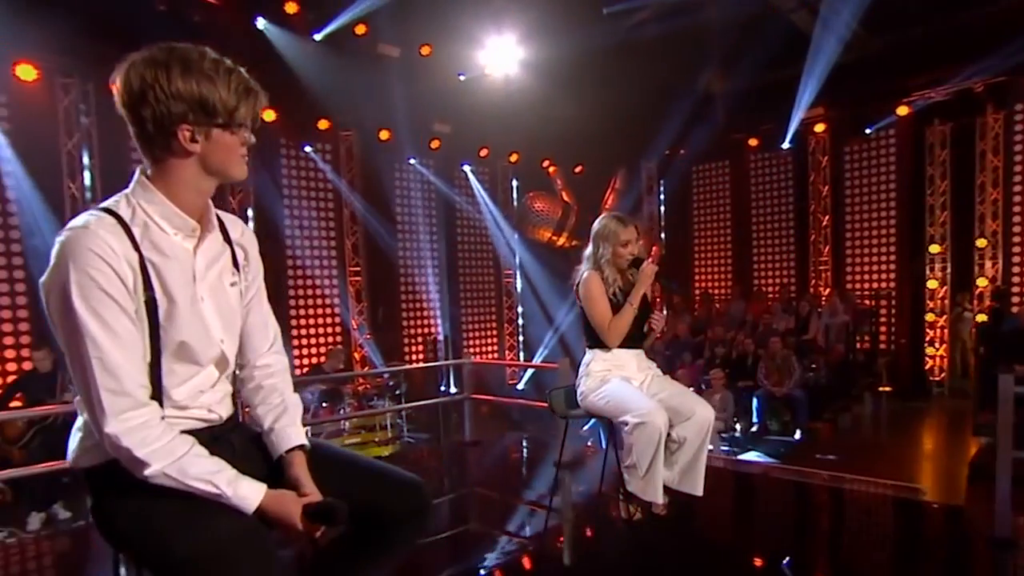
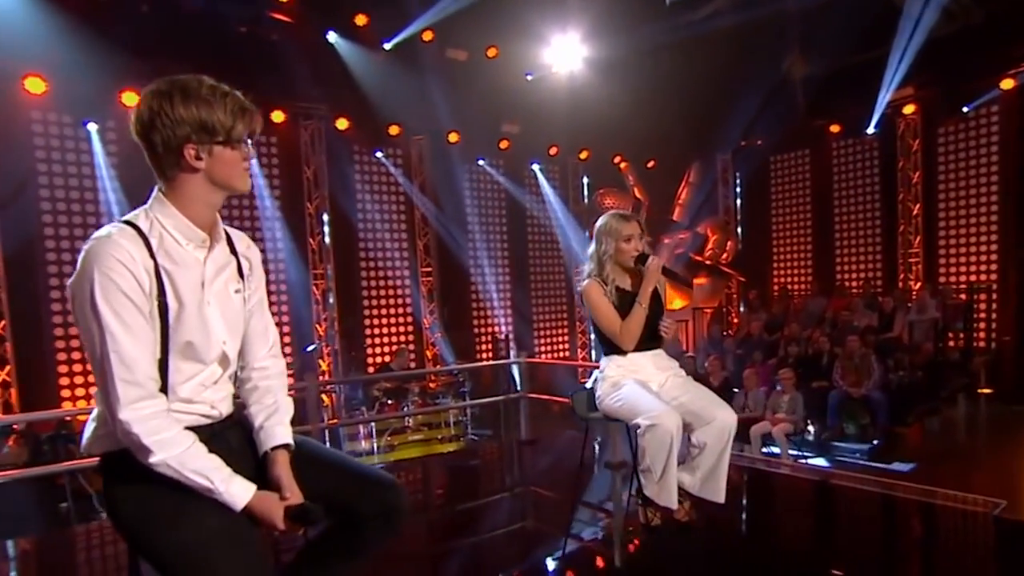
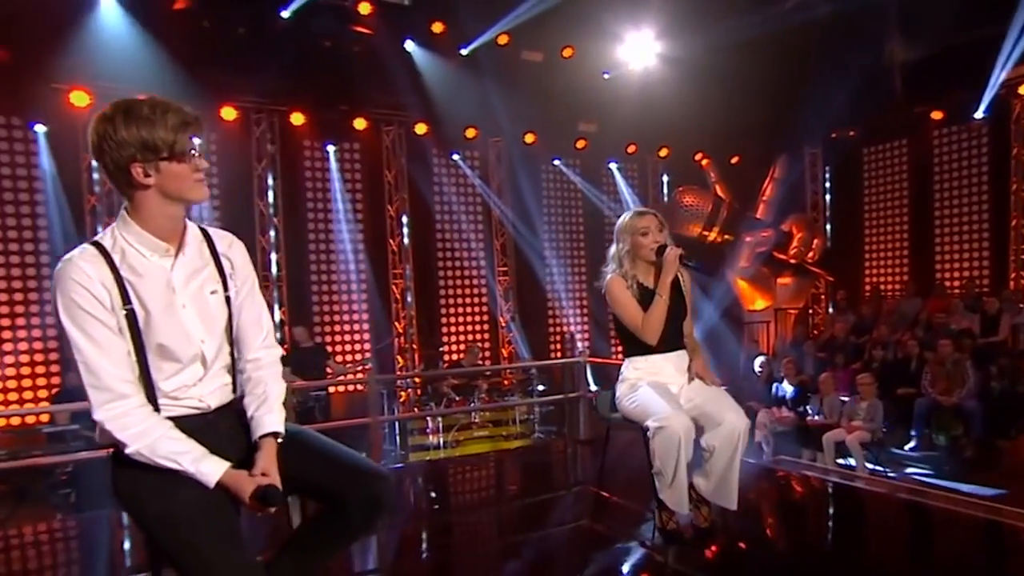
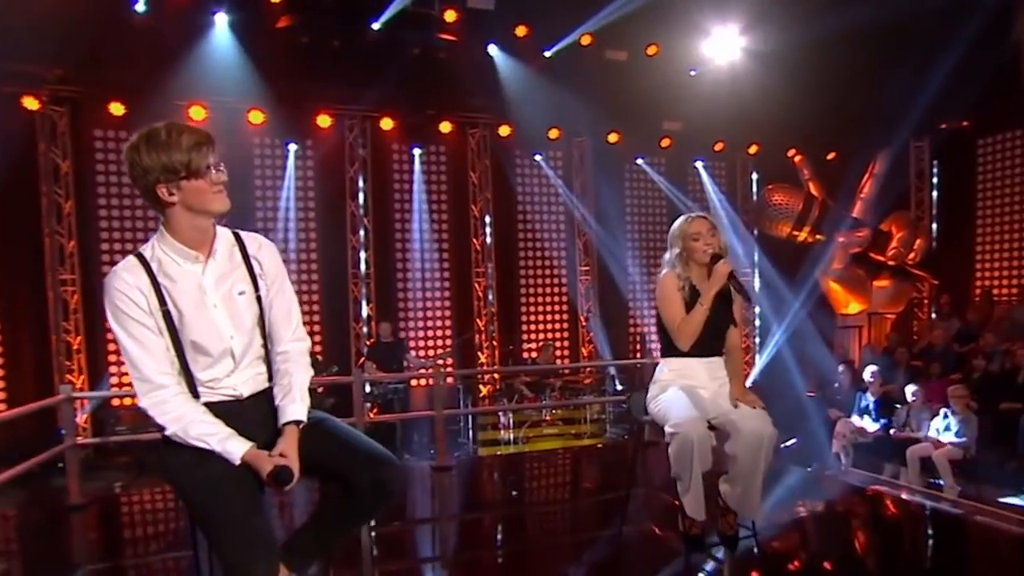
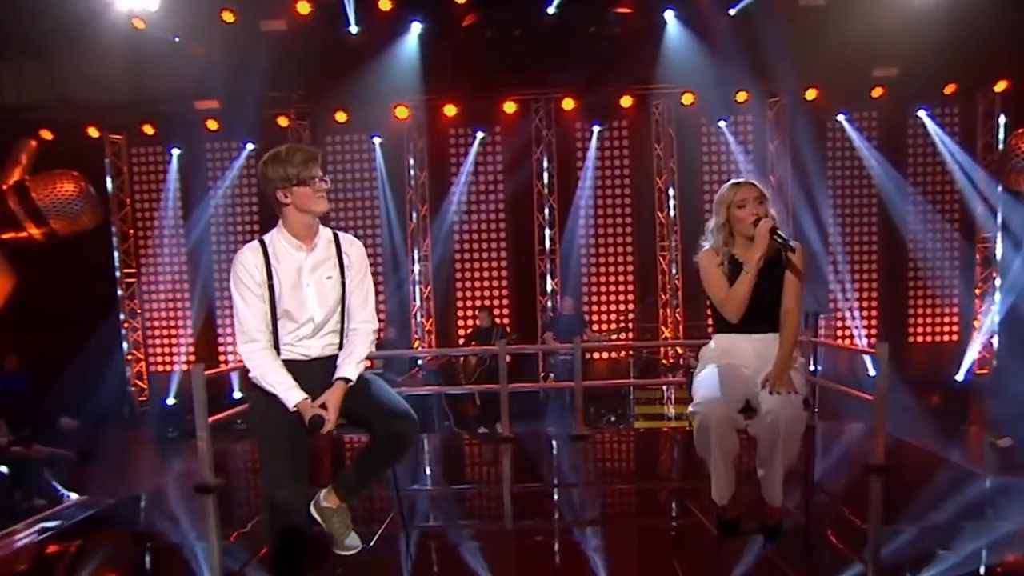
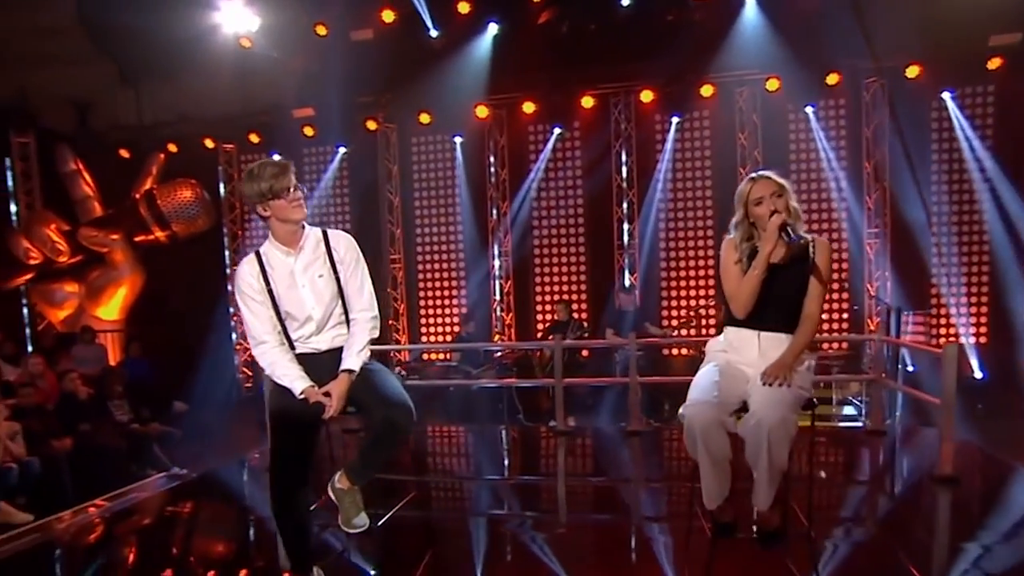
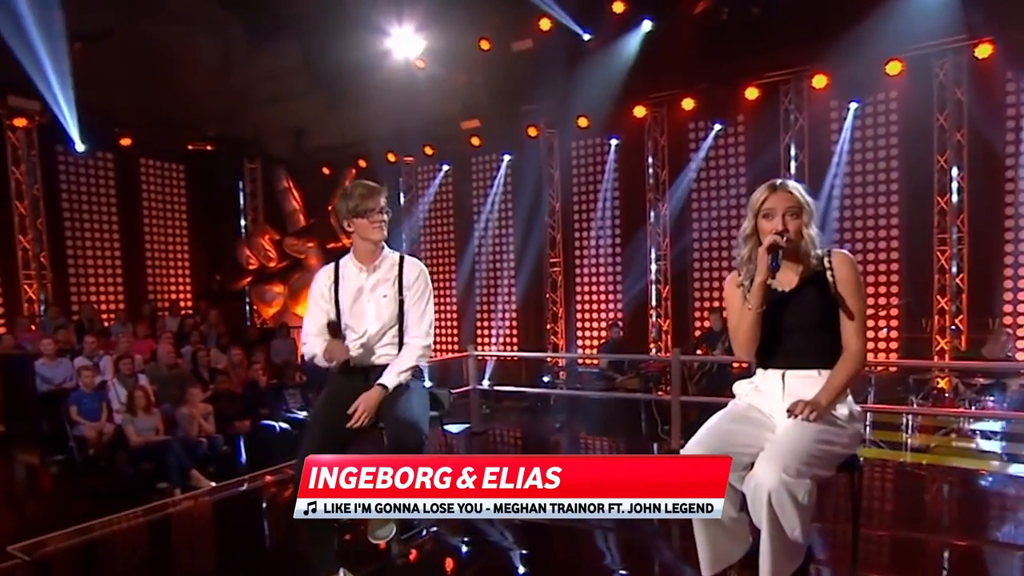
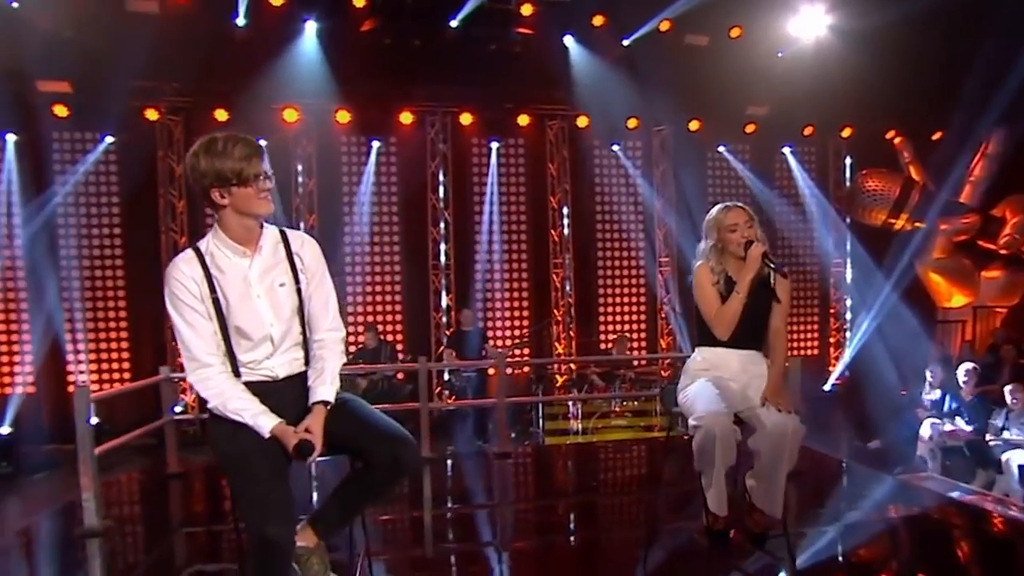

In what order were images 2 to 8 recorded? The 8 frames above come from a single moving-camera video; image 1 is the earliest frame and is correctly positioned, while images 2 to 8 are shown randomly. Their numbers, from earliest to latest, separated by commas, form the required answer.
2, 3, 4, 8, 5, 6, 7
